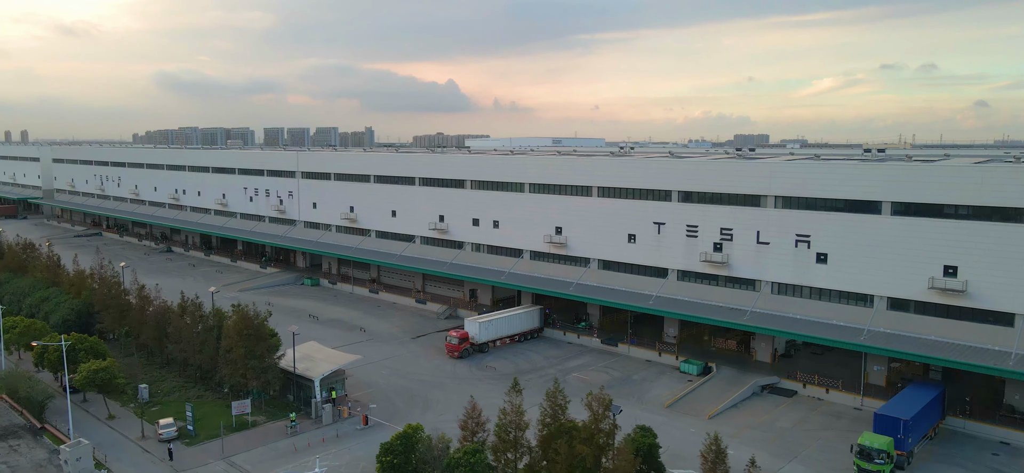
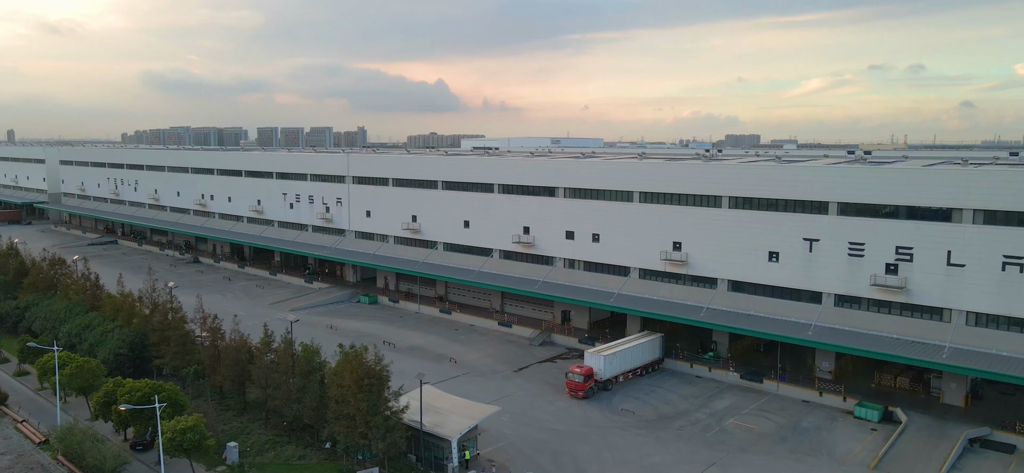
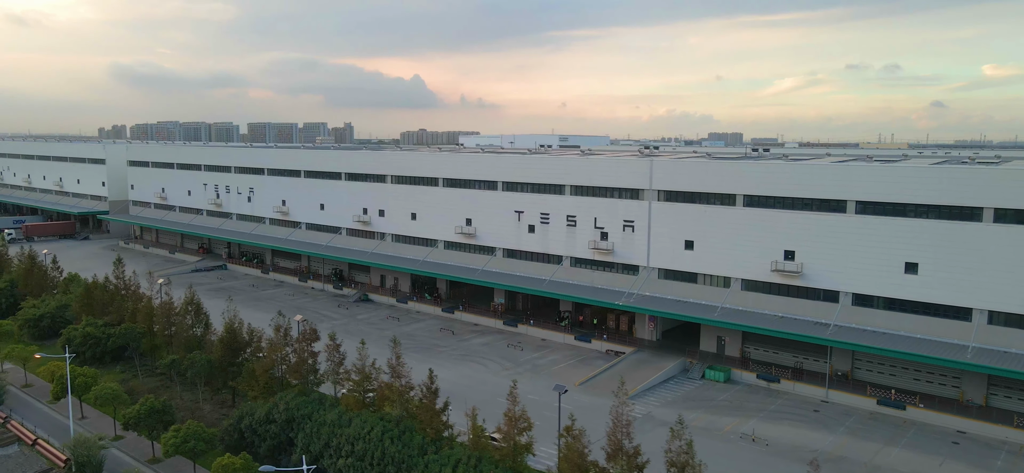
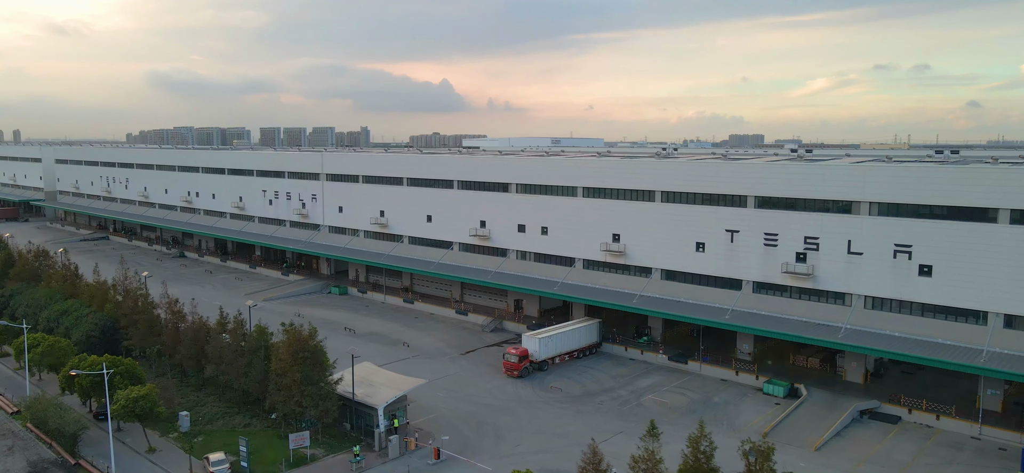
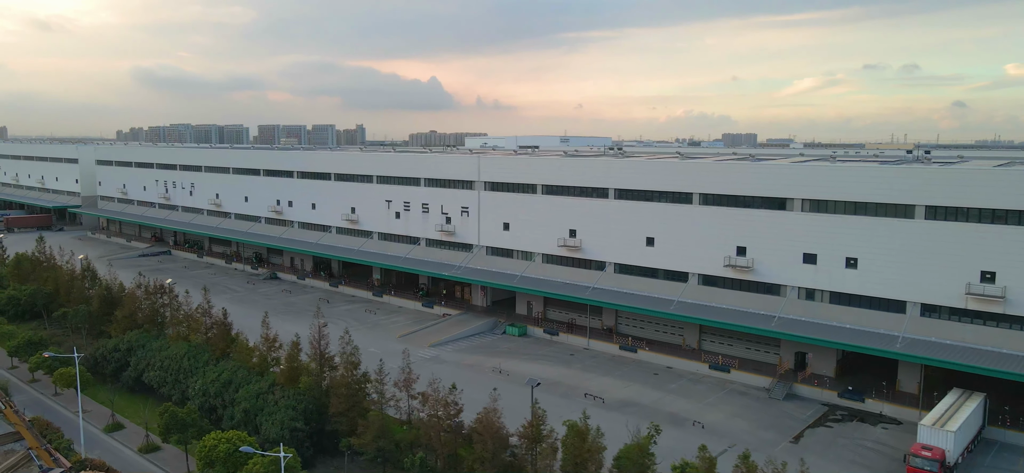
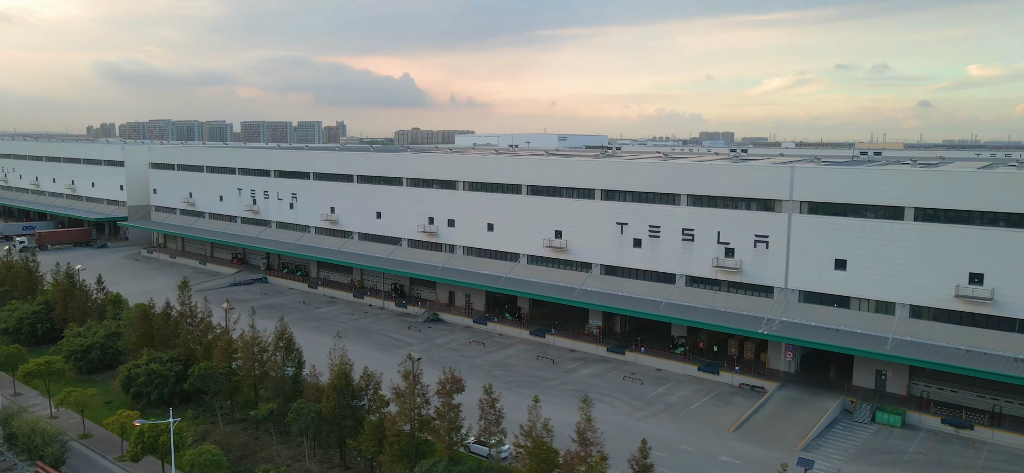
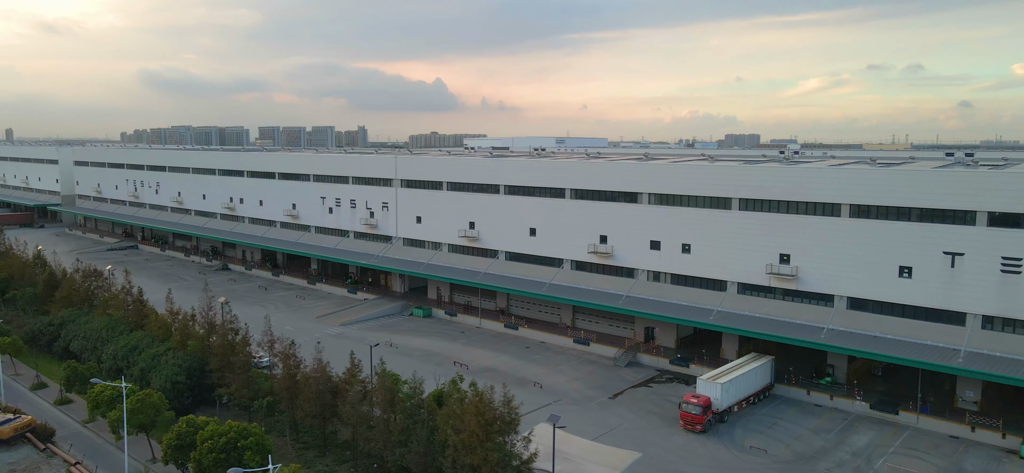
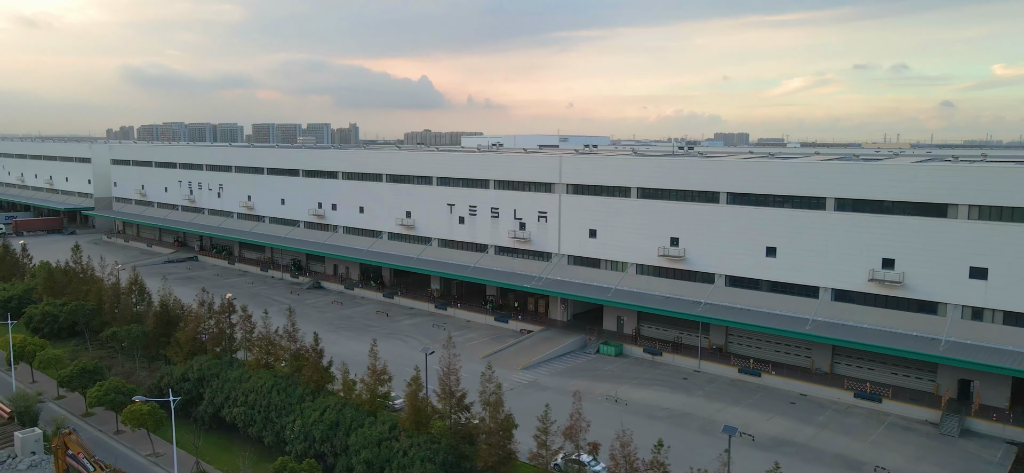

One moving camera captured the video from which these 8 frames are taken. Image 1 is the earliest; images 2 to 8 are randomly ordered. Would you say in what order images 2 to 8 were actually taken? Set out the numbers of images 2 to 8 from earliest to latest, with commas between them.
4, 2, 7, 5, 8, 3, 6
